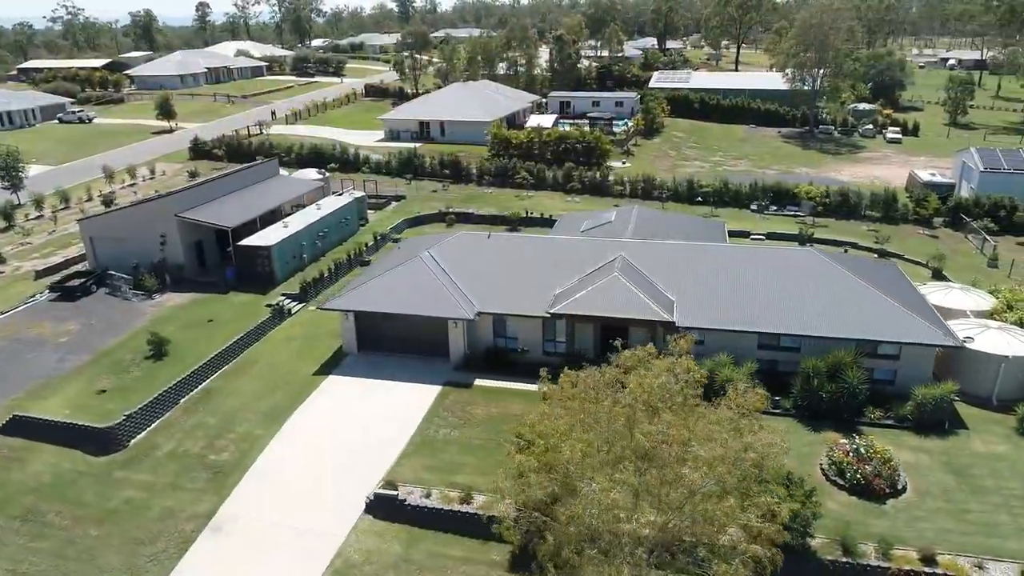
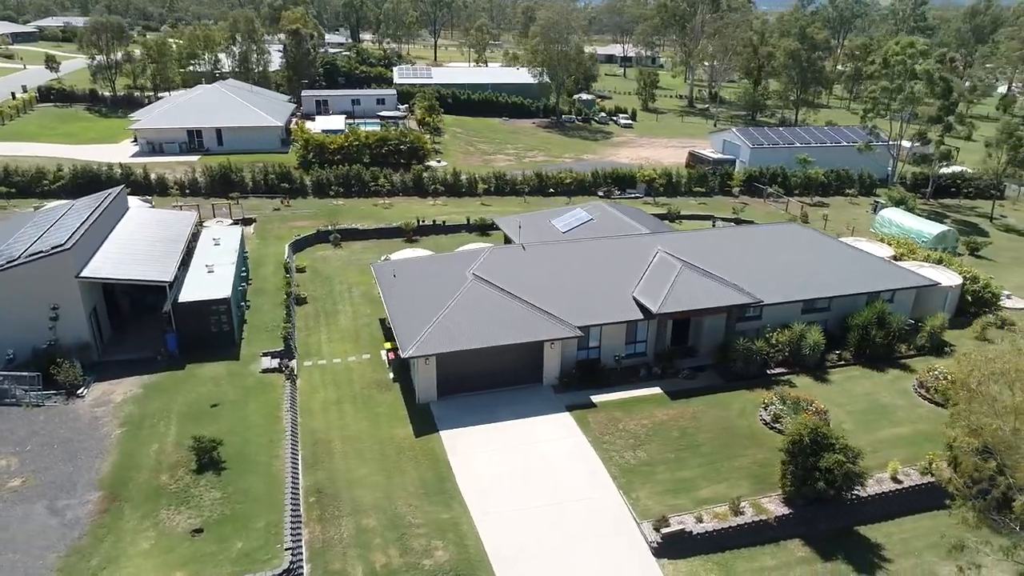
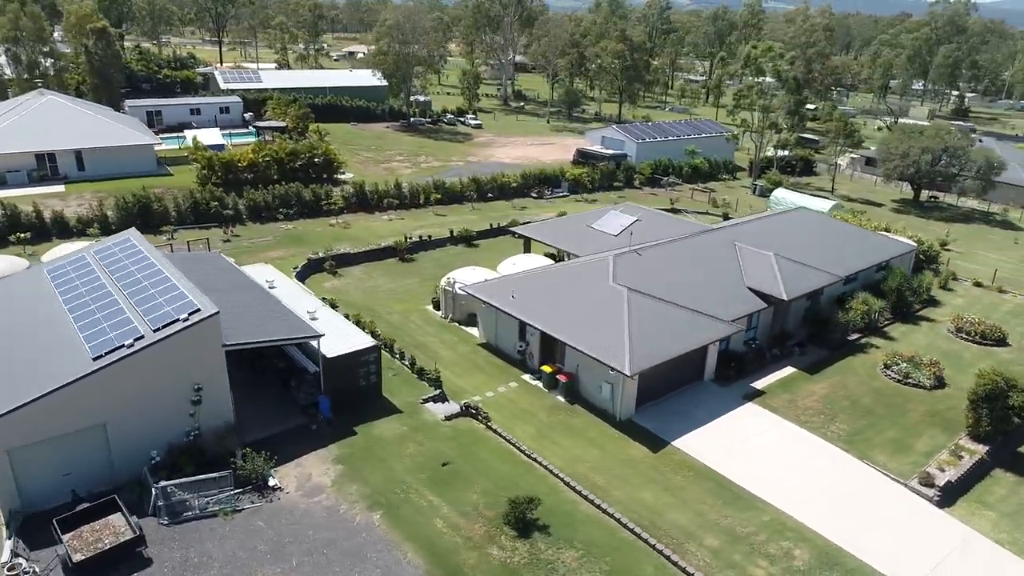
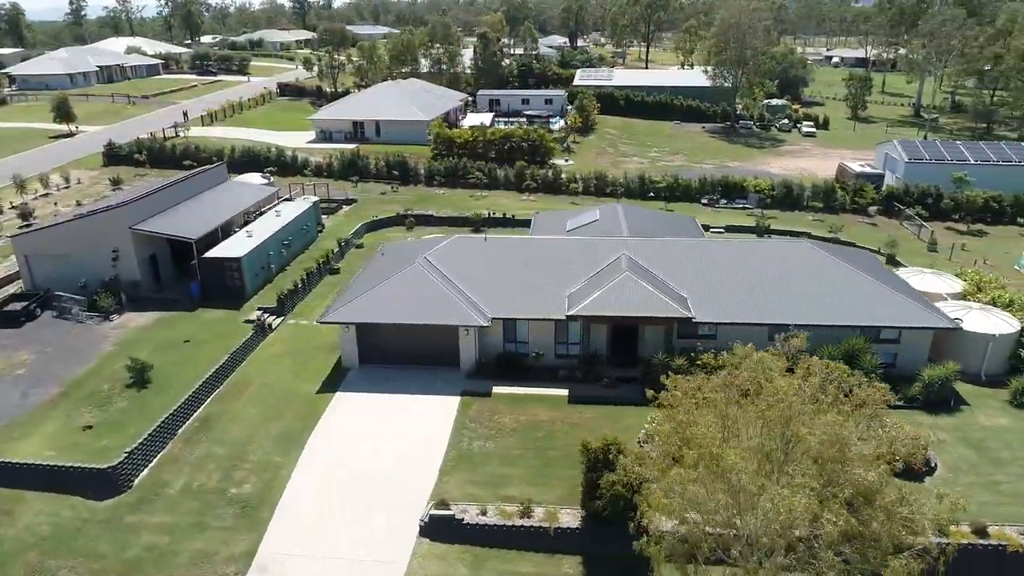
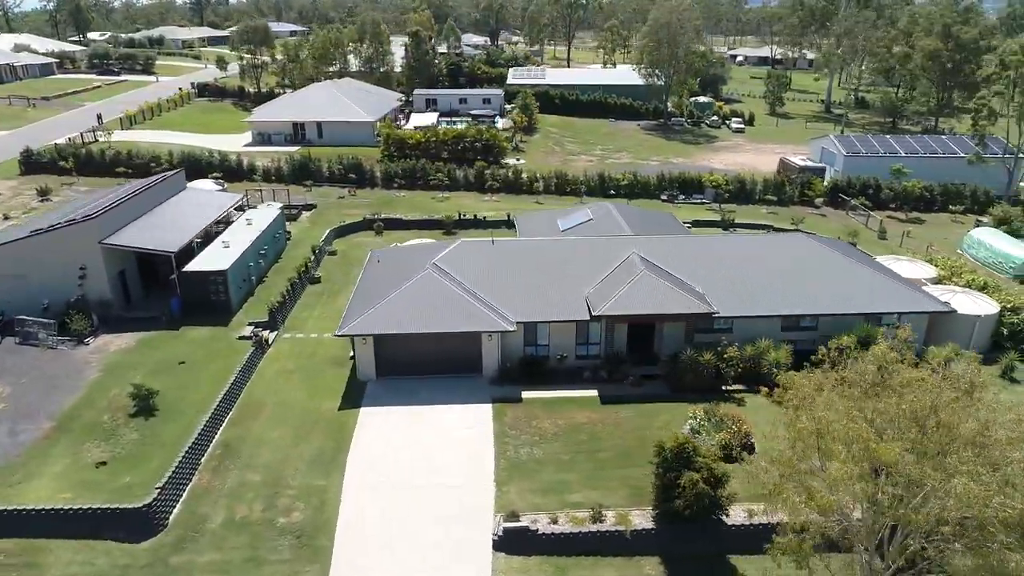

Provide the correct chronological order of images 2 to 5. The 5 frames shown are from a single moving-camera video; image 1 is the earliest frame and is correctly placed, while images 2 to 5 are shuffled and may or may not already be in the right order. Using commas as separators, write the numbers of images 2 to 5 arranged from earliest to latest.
4, 5, 2, 3
